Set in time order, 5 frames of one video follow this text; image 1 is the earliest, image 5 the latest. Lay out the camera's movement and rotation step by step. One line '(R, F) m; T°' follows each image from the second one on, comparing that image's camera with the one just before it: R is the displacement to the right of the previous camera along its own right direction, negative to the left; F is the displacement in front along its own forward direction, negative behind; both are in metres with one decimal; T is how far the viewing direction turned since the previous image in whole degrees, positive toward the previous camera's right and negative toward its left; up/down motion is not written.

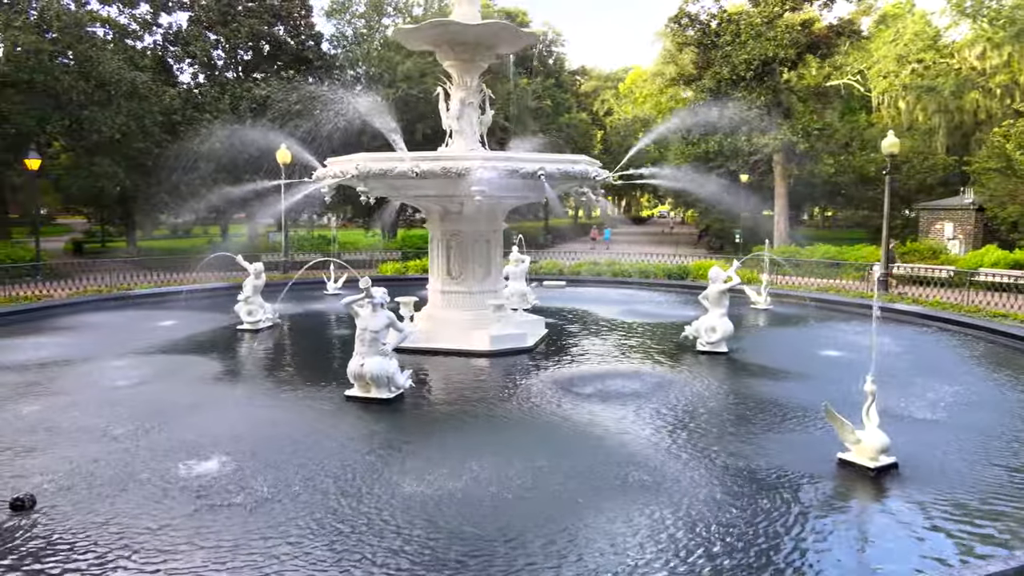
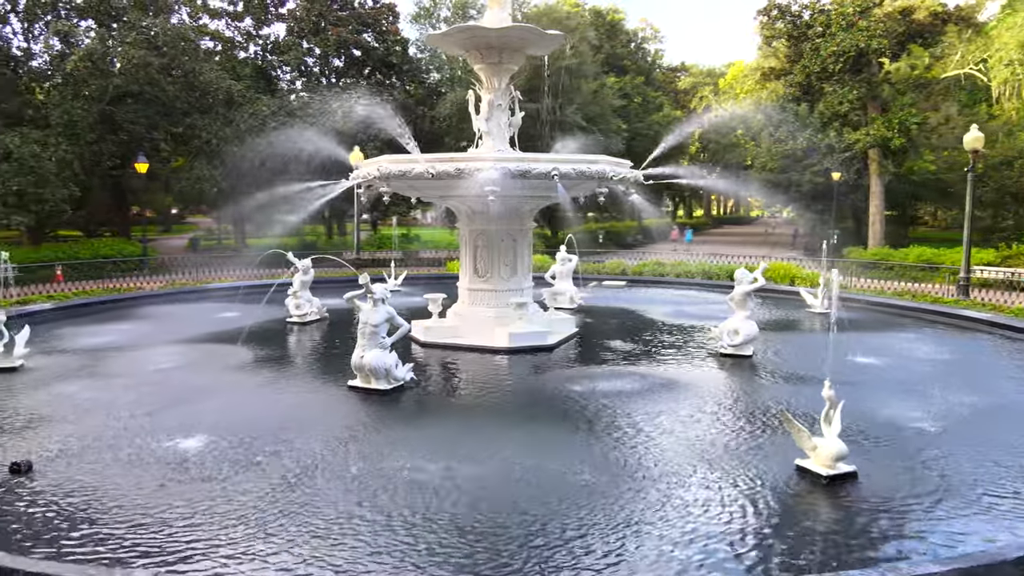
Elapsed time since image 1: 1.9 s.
(+1.2, -0.1) m; -8°
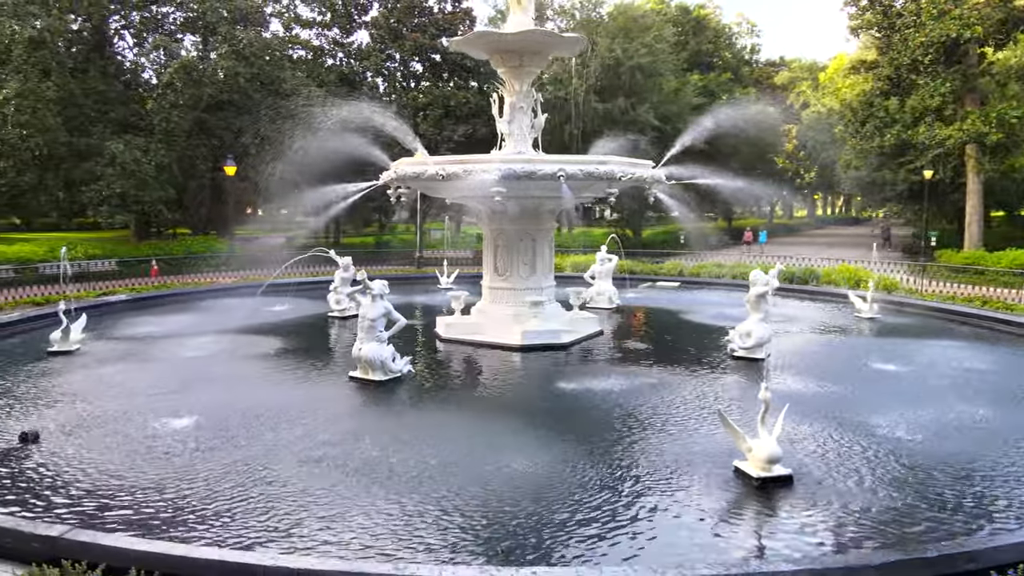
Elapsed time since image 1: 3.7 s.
(+1.2, -0.2) m; -8°
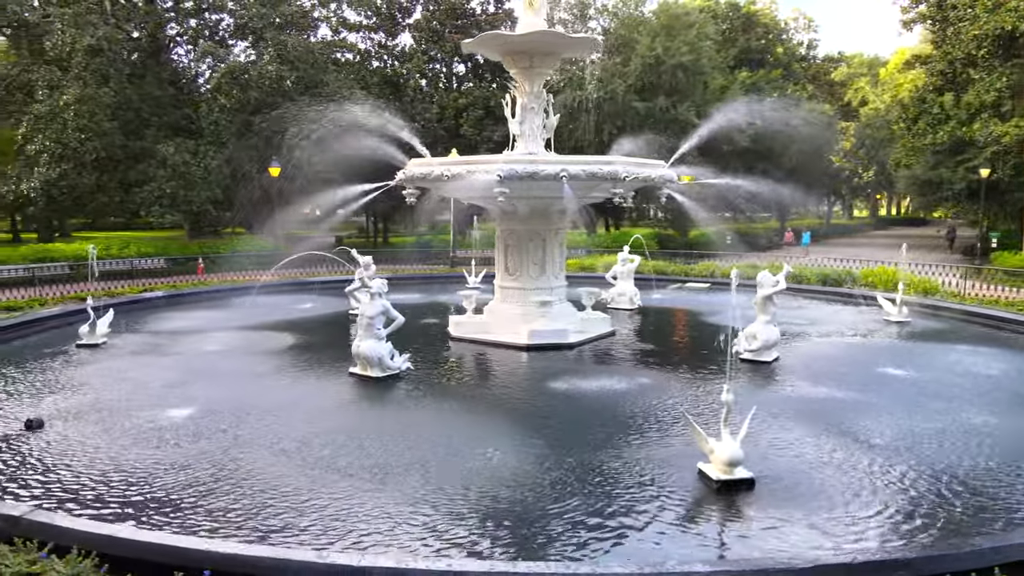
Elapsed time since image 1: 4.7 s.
(+0.7, -0.1) m; -4°
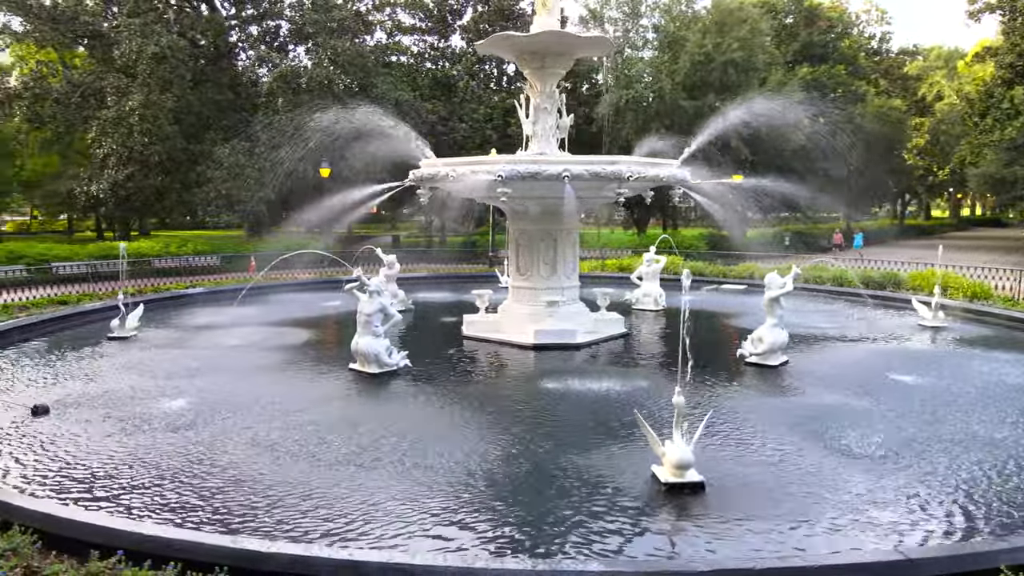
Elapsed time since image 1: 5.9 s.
(+0.8, 0.0) m; -5°
